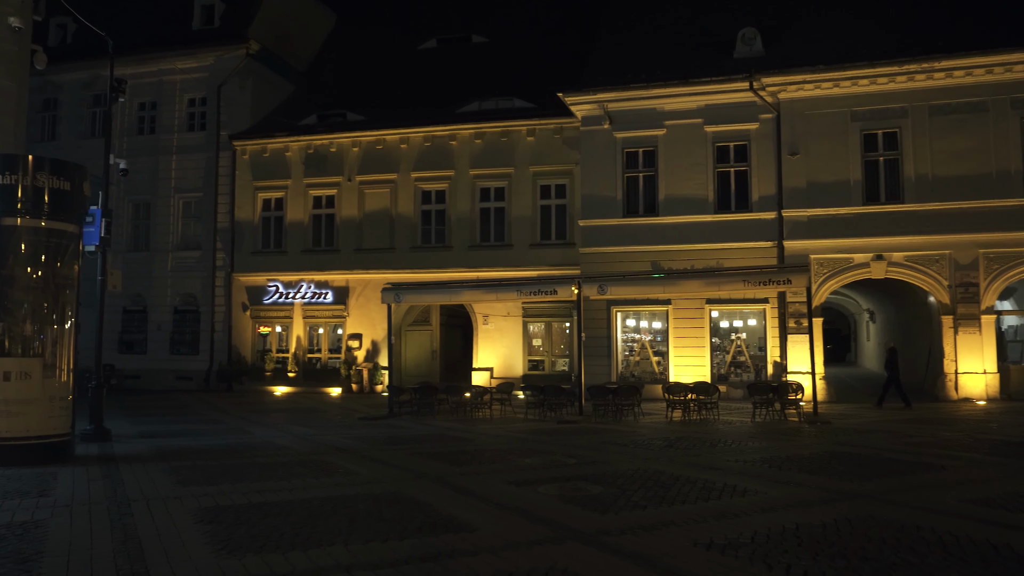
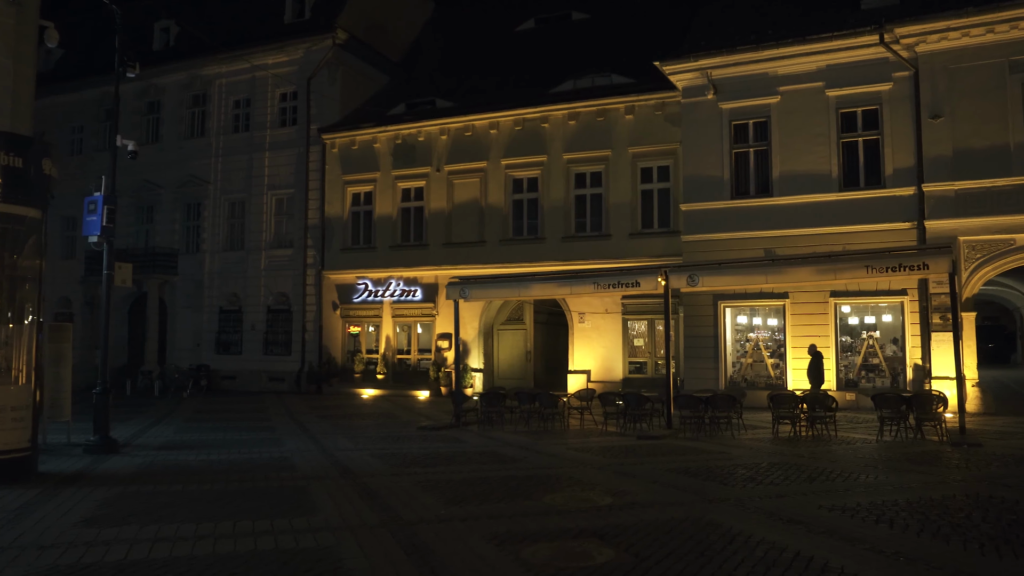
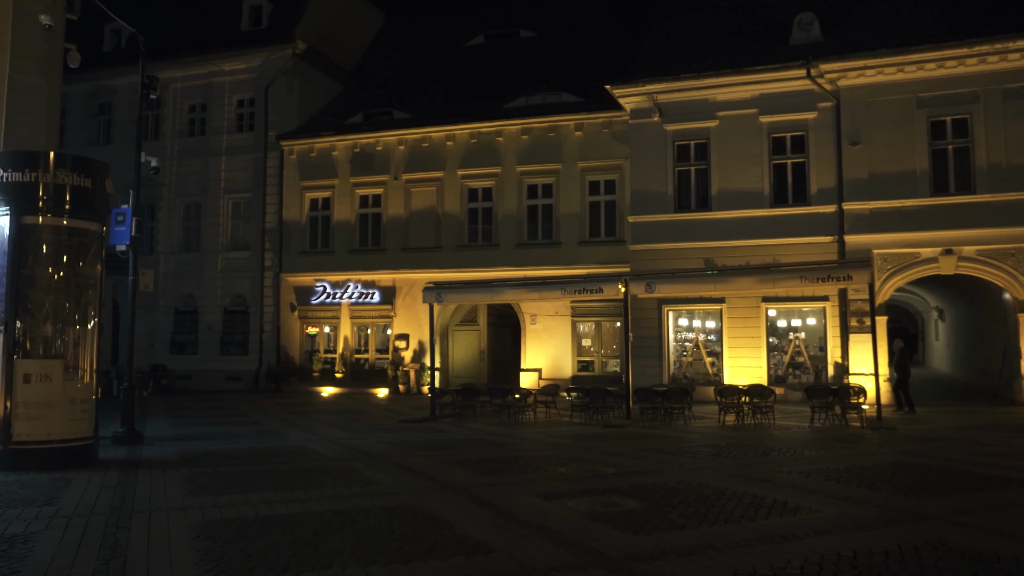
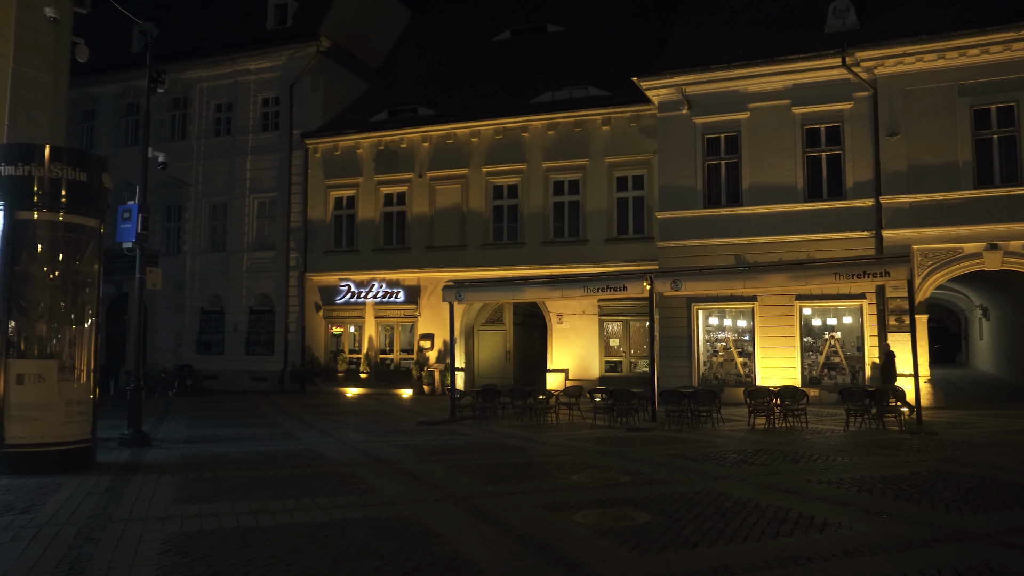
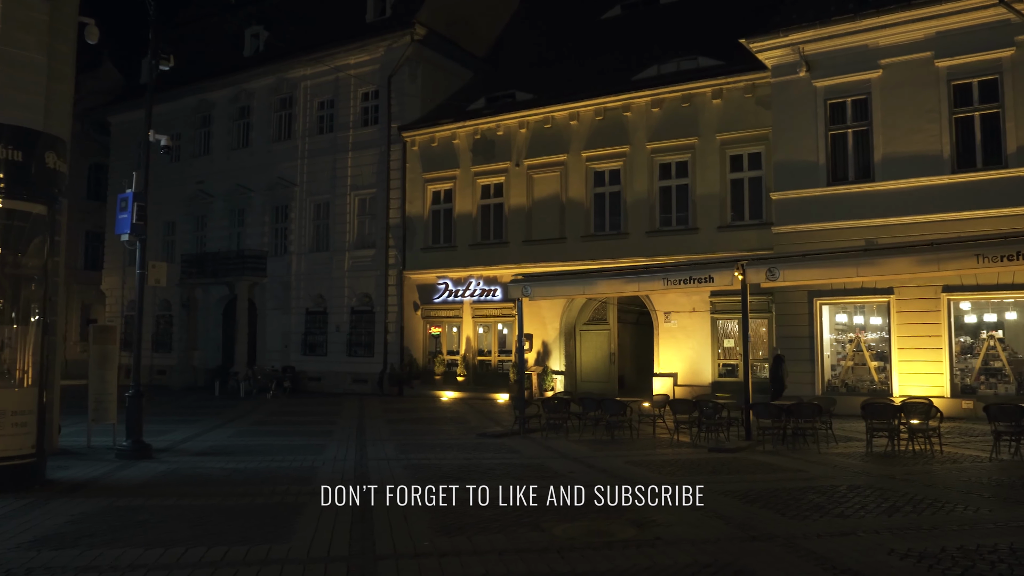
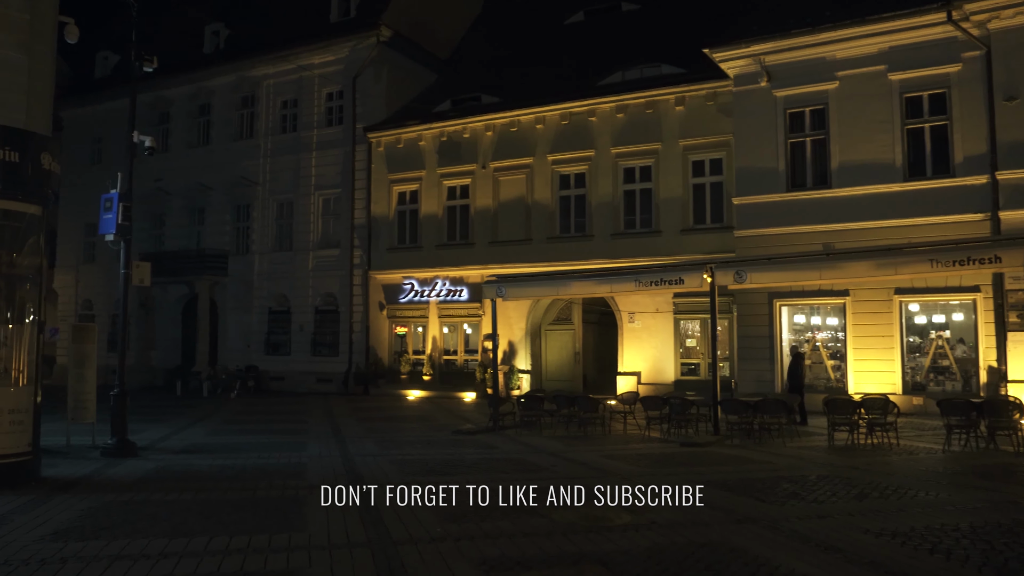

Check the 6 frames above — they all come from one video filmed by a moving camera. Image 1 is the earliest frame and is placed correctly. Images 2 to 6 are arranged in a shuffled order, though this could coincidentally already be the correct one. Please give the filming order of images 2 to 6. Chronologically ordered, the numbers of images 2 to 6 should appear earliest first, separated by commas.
3, 4, 2, 6, 5
